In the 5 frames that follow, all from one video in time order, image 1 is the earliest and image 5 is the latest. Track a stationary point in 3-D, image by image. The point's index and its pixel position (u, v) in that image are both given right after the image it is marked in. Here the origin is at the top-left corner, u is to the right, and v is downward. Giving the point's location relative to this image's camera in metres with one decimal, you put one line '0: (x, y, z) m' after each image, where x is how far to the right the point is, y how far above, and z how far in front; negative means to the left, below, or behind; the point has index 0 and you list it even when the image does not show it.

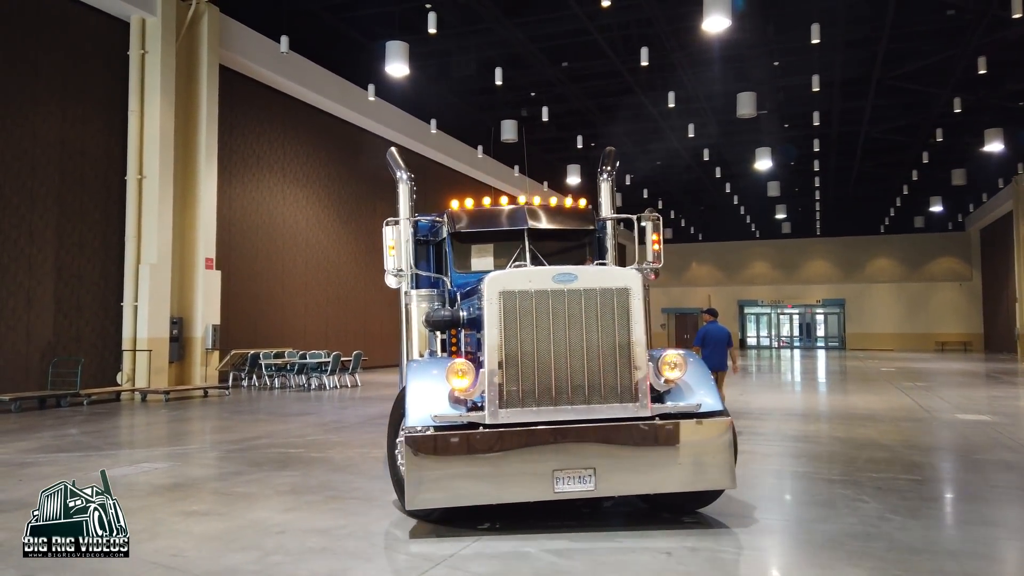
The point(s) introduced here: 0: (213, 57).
0: (-5.5, +4.3, +13.5) m
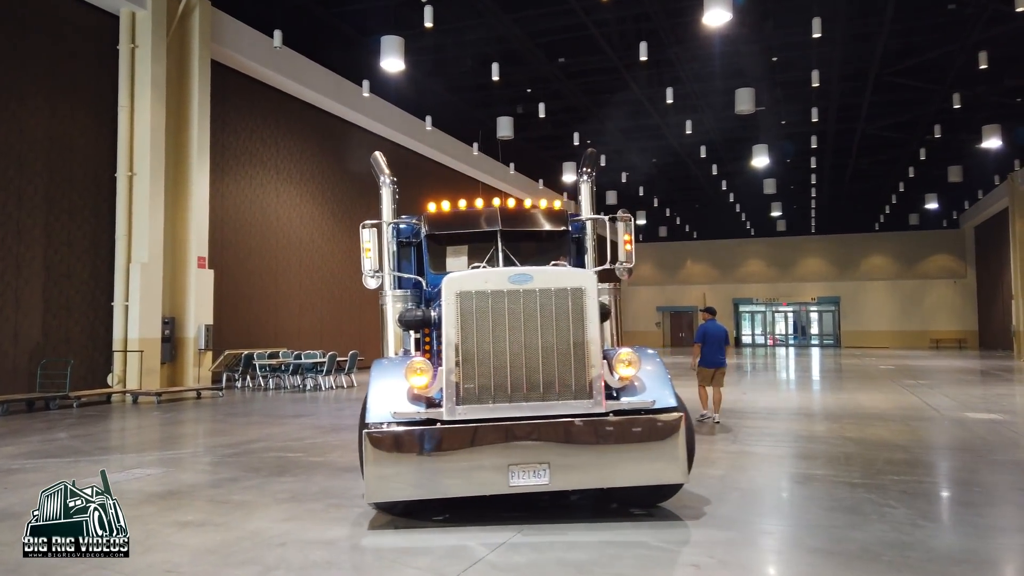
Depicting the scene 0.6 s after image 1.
0: (-5.6, +4.3, +13.2) m
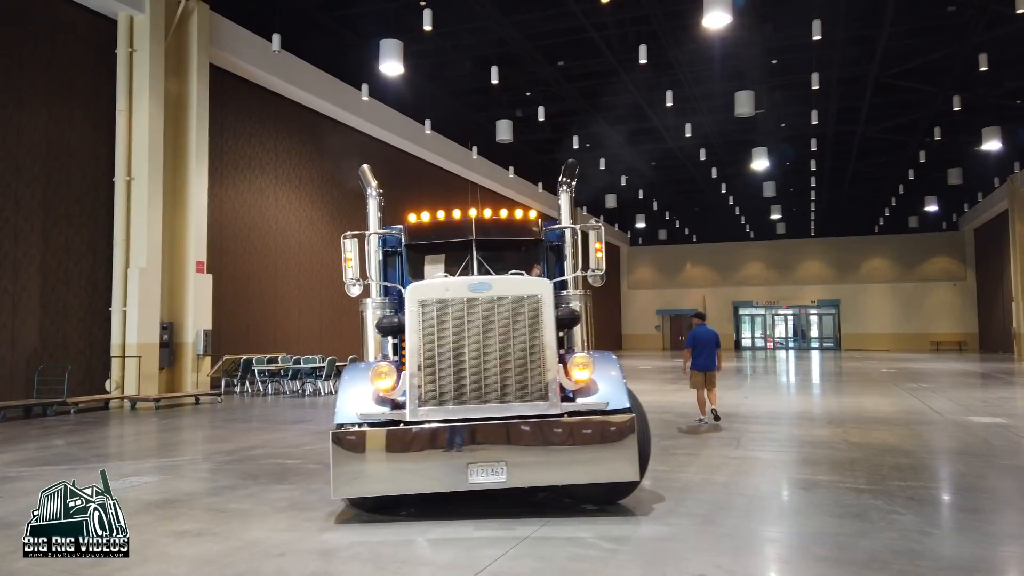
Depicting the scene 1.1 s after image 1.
0: (-5.6, +4.2, +13.2) m
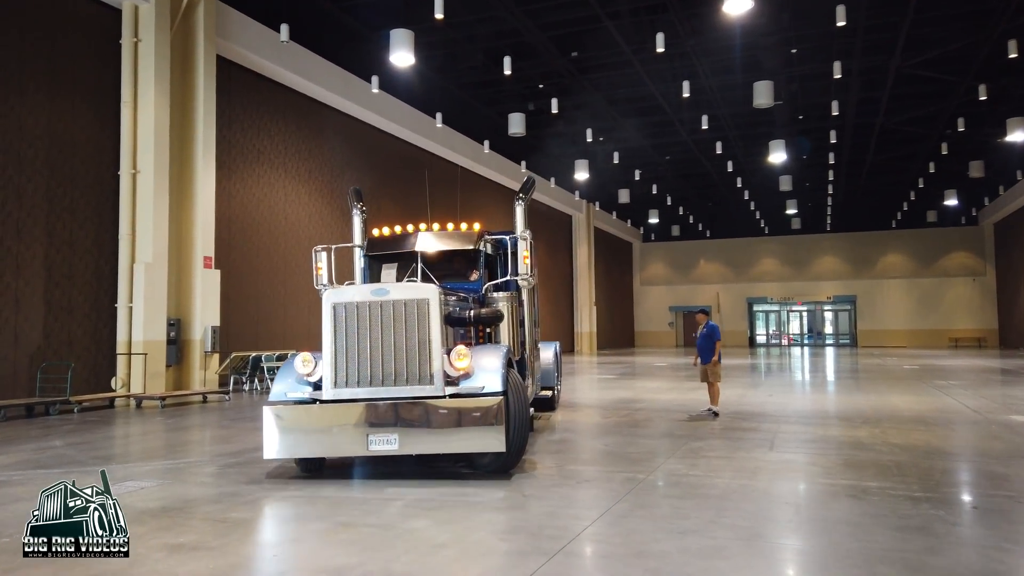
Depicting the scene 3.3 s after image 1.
0: (-5.3, +4.3, +12.9) m
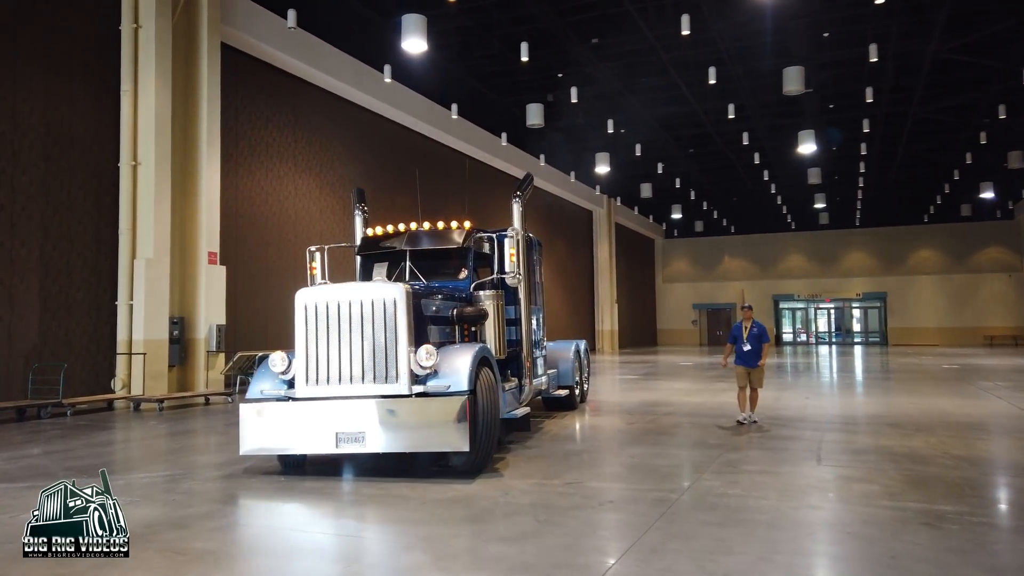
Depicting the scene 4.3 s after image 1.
0: (-5.1, +4.3, +12.4) m
